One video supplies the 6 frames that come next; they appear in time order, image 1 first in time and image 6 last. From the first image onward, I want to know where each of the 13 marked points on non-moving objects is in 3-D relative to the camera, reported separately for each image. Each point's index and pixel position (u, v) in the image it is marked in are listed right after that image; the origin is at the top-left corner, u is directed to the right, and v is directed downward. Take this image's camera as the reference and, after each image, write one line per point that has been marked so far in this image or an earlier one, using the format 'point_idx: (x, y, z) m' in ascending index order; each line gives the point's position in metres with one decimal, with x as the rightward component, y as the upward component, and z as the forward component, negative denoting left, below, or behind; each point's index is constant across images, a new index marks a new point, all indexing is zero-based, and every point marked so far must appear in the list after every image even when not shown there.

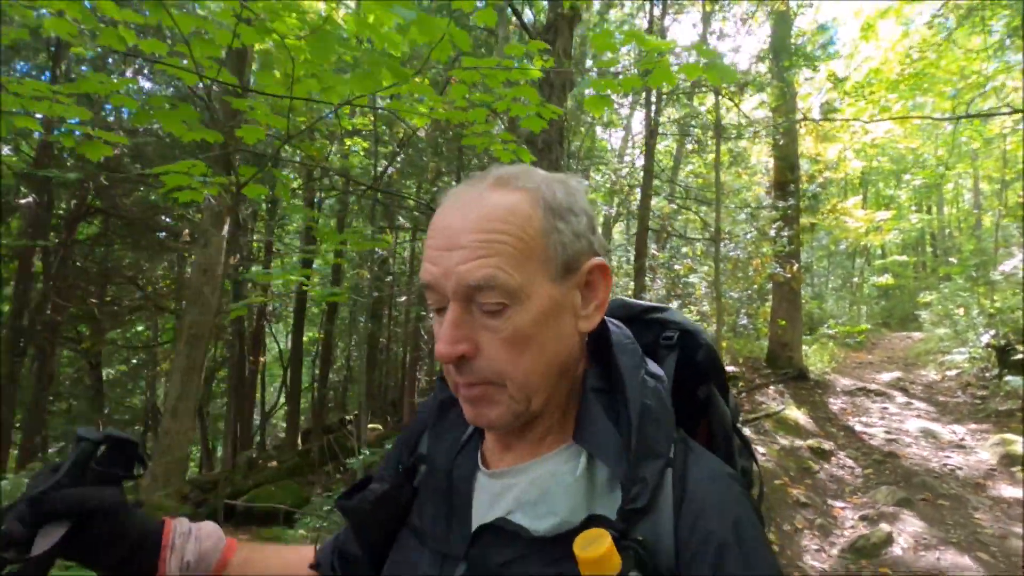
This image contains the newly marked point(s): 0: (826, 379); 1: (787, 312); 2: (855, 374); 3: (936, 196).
0: (+4.9, -1.3, +7.8) m
1: (+4.3, -0.3, +7.7) m
2: (+5.5, -1.3, +8.2) m
3: (+7.3, +1.6, +9.0) m
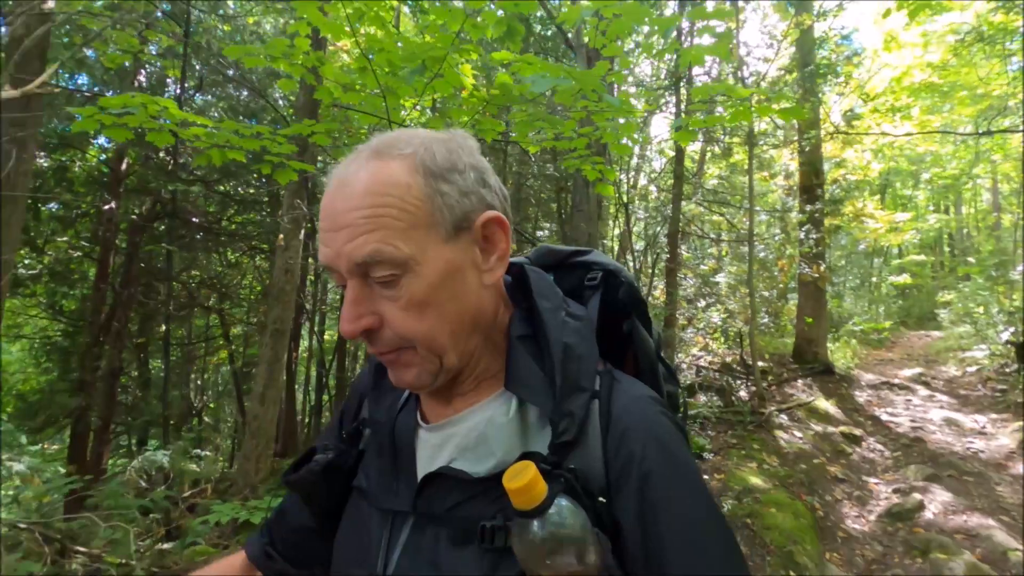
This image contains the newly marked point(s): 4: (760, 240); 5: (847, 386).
0: (+5.3, -1.2, +8.0) m
1: (+4.7, -0.3, +7.9) m
2: (+6.0, -1.3, +8.4) m
3: (+7.8, +1.6, +9.1) m
4: (+3.6, +0.6, +7.1) m
5: (+5.0, -1.4, +7.6) m
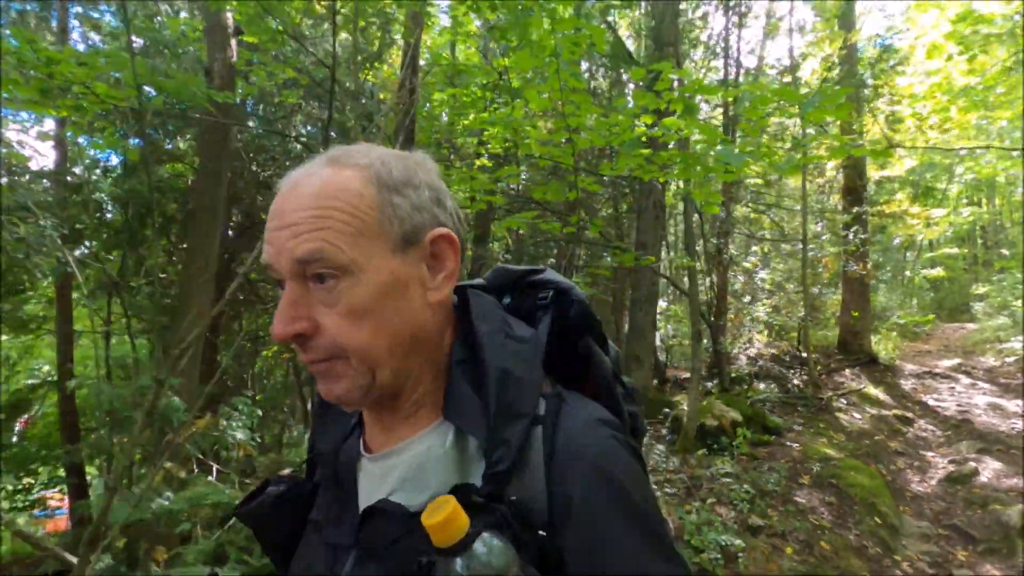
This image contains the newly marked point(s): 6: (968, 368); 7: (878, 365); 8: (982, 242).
0: (+6.0, -1.1, +8.3) m
1: (+5.4, -0.2, +8.1) m
2: (+6.7, -1.2, +8.6) m
3: (+8.5, +1.7, +9.3) m
4: (+4.2, +0.6, +7.4) m
5: (+5.7, -1.3, +7.8) m
6: (+6.9, -1.2, +8.0) m
7: (+5.7, -1.2, +8.1) m
8: (+9.2, +0.9, +10.1) m
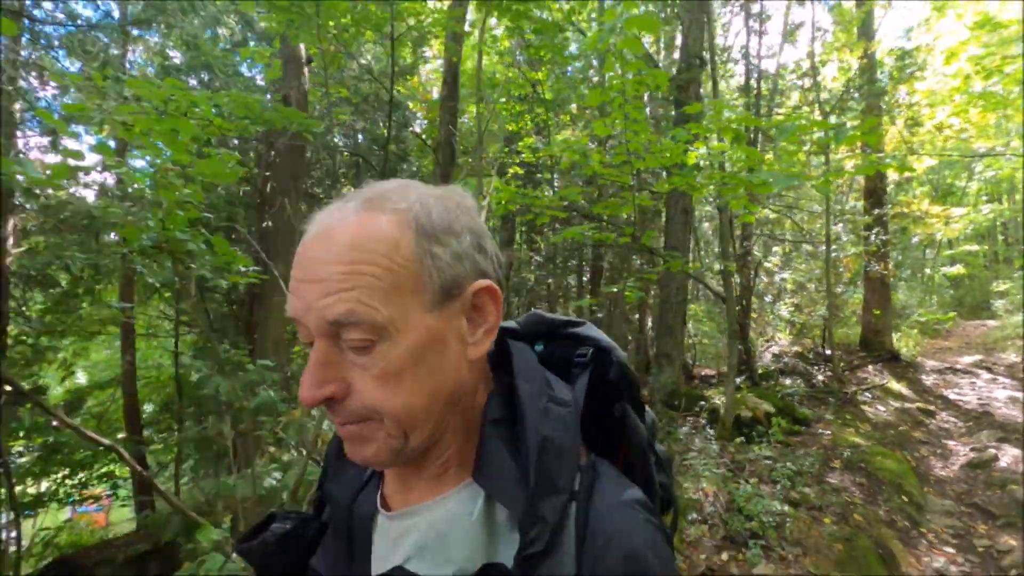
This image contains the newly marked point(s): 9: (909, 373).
0: (+6.4, -1.1, +8.4) m
1: (+5.8, -0.2, +8.2) m
2: (+7.1, -1.1, +8.6) m
3: (+8.9, +1.8, +9.3) m
4: (+4.6, +0.7, +7.5) m
5: (+6.1, -1.2, +8.0) m
6: (+7.3, -1.2, +8.1) m
7: (+6.1, -1.2, +8.2) m
8: (+9.7, +0.9, +10.2) m
9: (+5.9, -1.3, +7.8) m
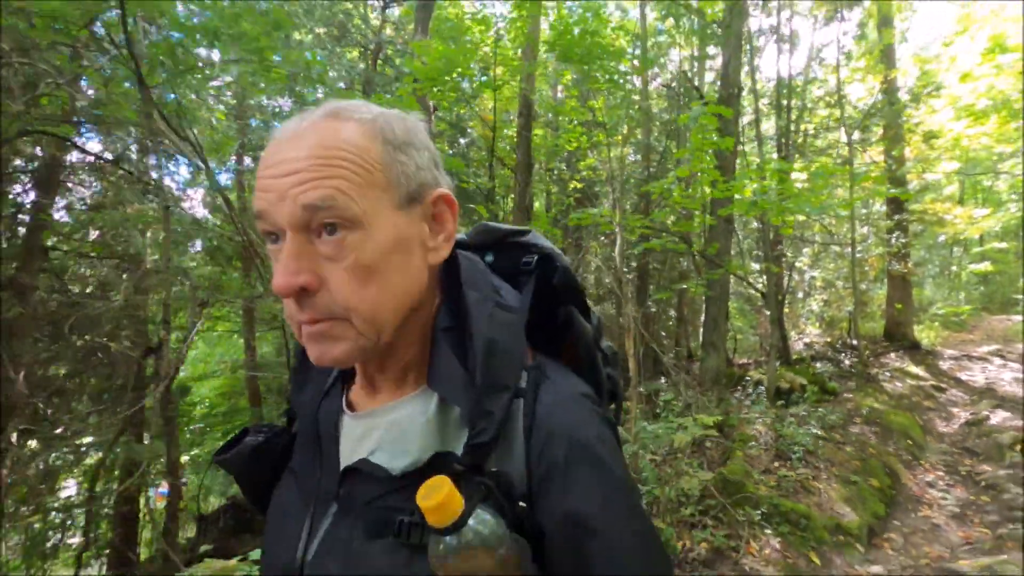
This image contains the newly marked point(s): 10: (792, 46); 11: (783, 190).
0: (+7.2, -1.1, +8.8) m
1: (+6.6, -0.2, +8.8) m
2: (+7.9, -1.1, +9.1) m
3: (+9.7, +1.9, +9.7) m
4: (+5.4, +0.7, +8.1) m
5: (+6.9, -1.2, +8.4) m
6: (+8.1, -1.1, +8.5) m
7: (+6.9, -1.1, +8.7) m
8: (+10.5, +1.0, +10.5) m
9: (+6.7, -1.2, +8.3) m
10: (+3.9, +3.4, +7.2) m
11: (+2.9, +0.9, +5.5) m
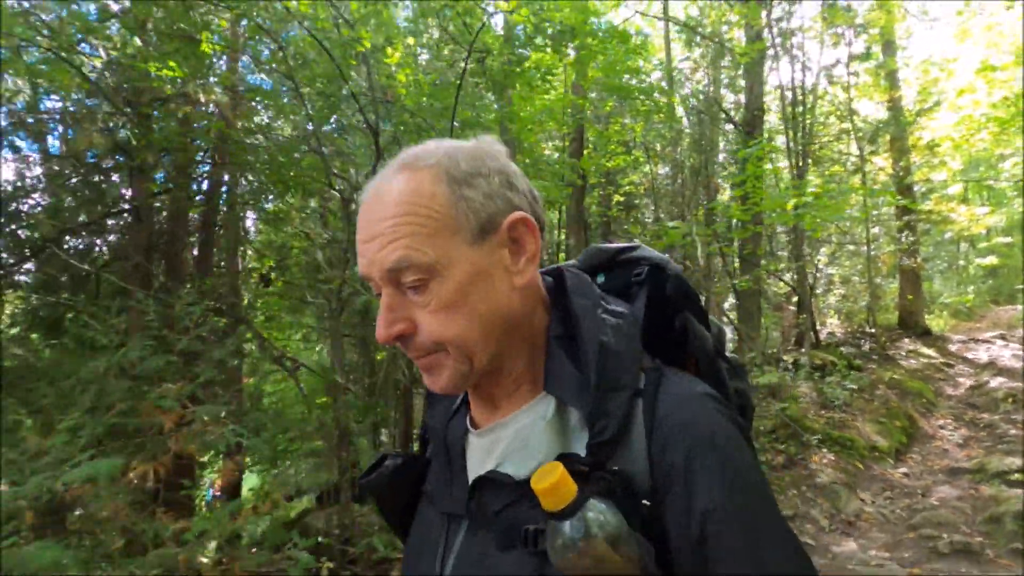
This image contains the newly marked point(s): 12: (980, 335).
0: (+8.0, -0.9, +9.5) m
1: (+7.3, -0.1, +9.4) m
2: (+8.6, -0.9, +9.7) m
3: (+10.4, +2.0, +10.3) m
4: (+6.0, +0.8, +8.7) m
5: (+7.6, -1.1, +9.1) m
6: (+8.8, -1.0, +9.2) m
7: (+7.6, -1.0, +9.4) m
8: (+11.2, +1.2, +11.1) m
9: (+7.4, -1.1, +9.0) m
10: (+4.5, +3.4, +8.0) m
11: (+3.5, +1.0, +6.2) m
12: (+8.5, -1.0, +9.3) m
